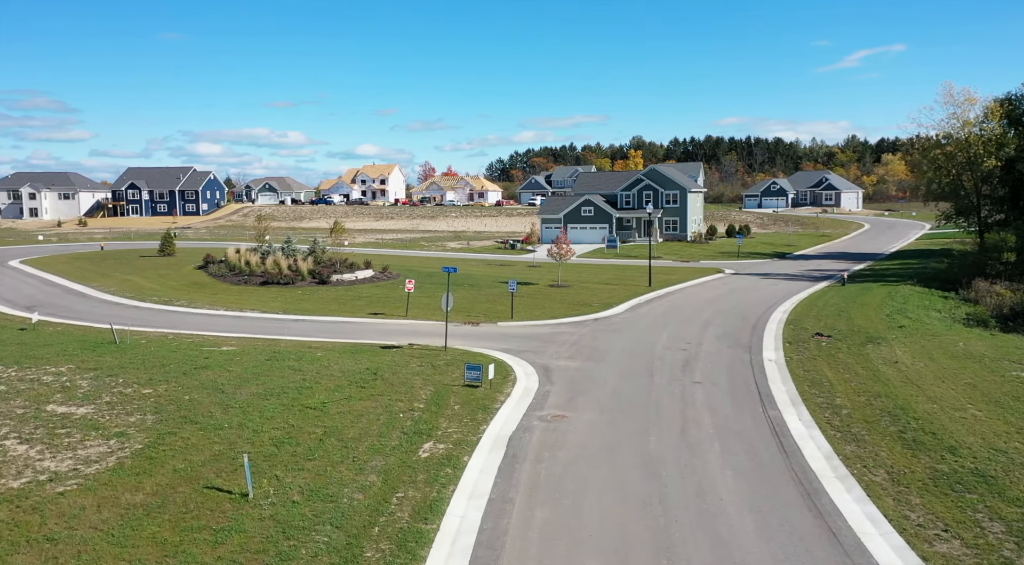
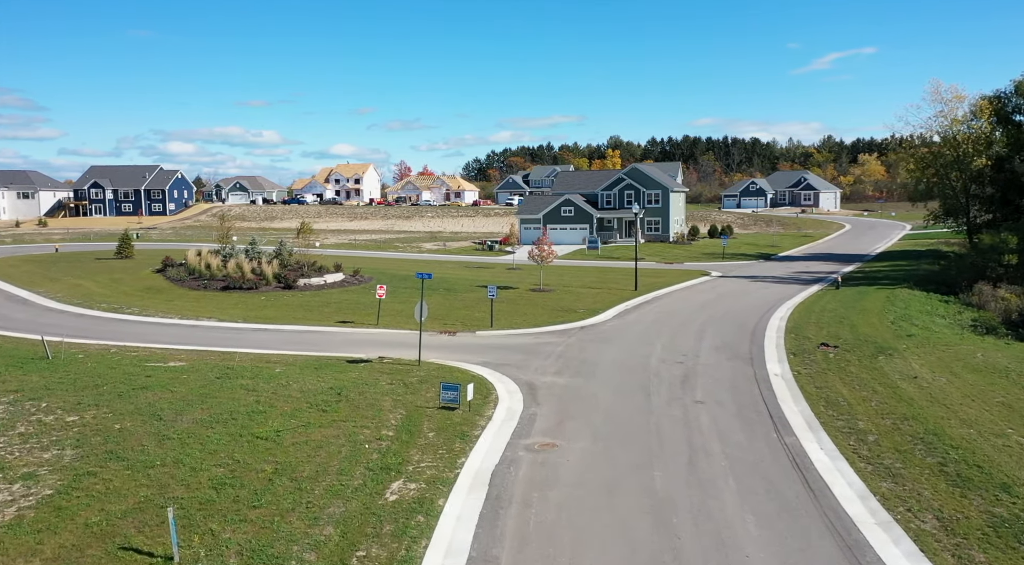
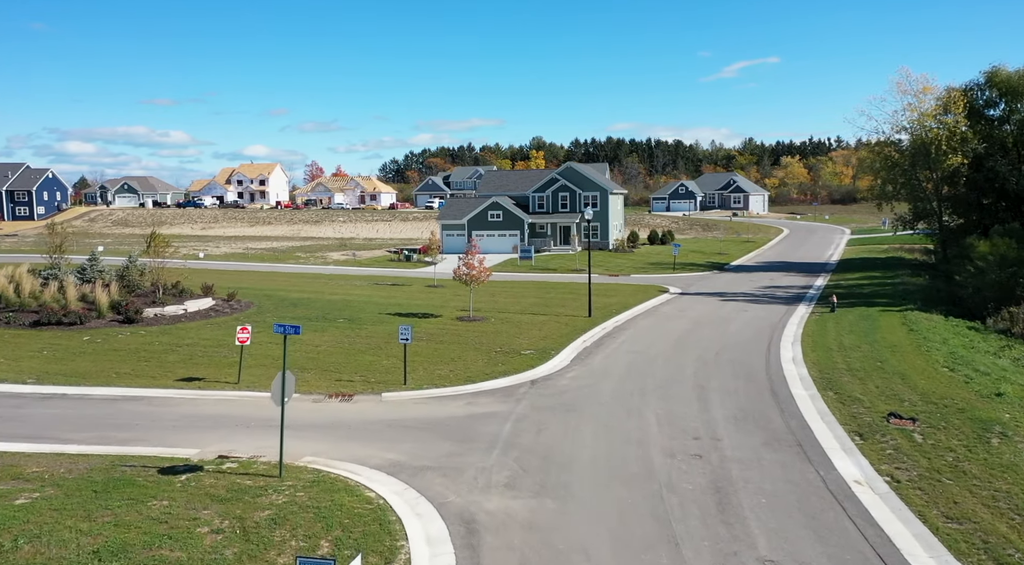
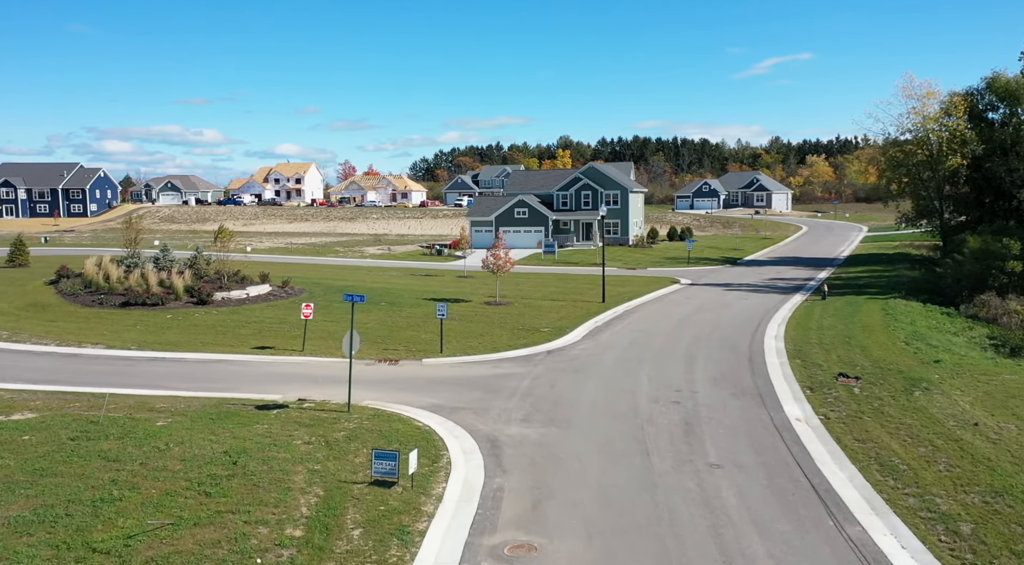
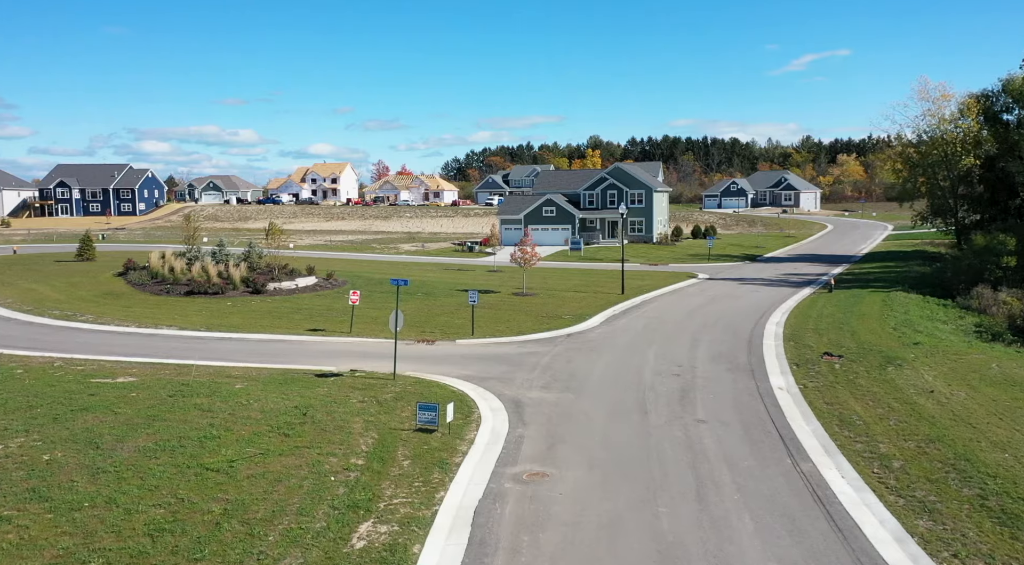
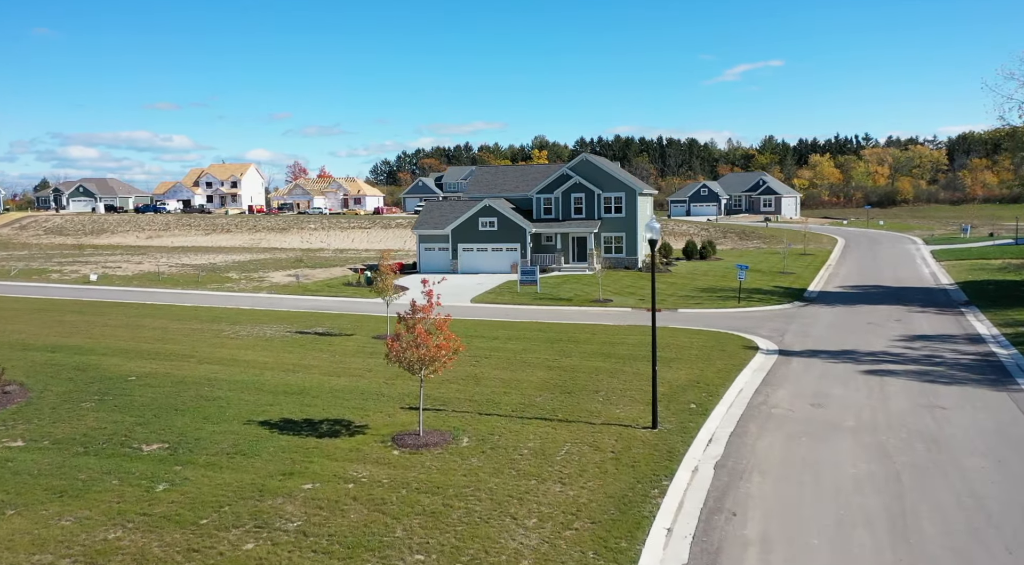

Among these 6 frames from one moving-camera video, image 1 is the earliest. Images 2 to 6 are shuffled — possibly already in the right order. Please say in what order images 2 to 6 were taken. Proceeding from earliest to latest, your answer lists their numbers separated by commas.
2, 5, 4, 3, 6
